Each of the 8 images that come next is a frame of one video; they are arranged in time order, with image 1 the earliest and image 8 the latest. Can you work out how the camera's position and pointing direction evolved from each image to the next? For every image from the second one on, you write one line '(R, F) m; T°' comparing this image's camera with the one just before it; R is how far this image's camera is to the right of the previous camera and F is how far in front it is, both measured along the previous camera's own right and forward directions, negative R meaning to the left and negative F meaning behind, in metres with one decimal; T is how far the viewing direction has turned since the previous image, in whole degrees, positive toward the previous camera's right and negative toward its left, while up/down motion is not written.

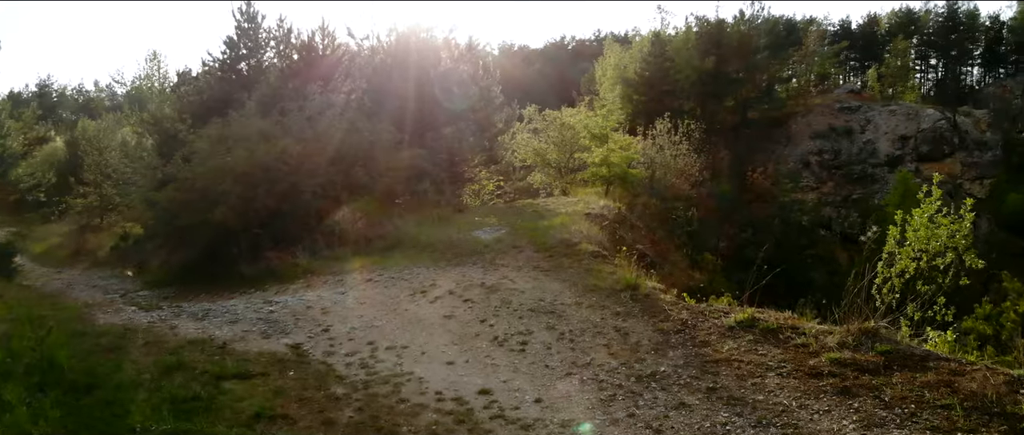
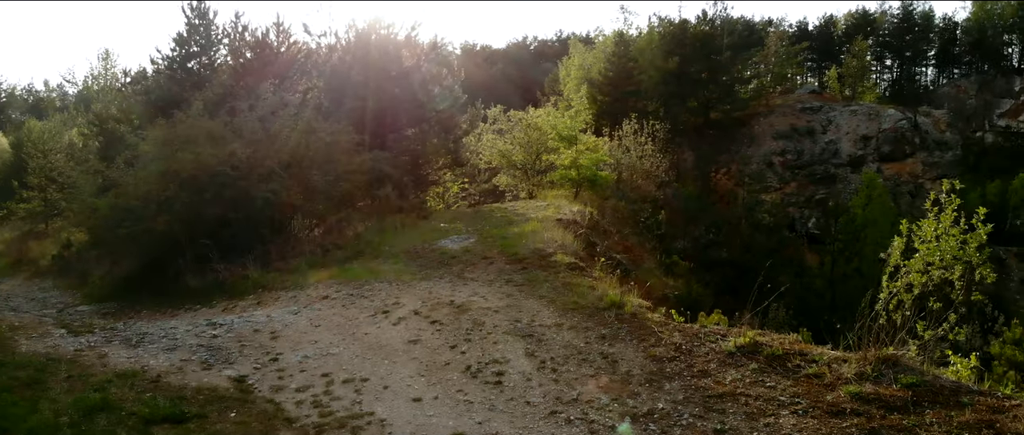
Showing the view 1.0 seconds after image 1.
(-0.1, +0.7) m; +2°
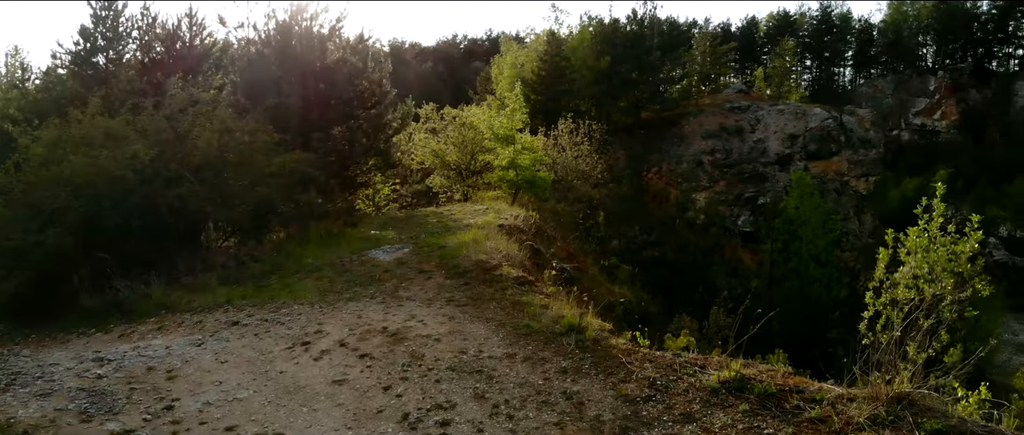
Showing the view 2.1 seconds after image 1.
(-0.1, +0.8) m; +4°
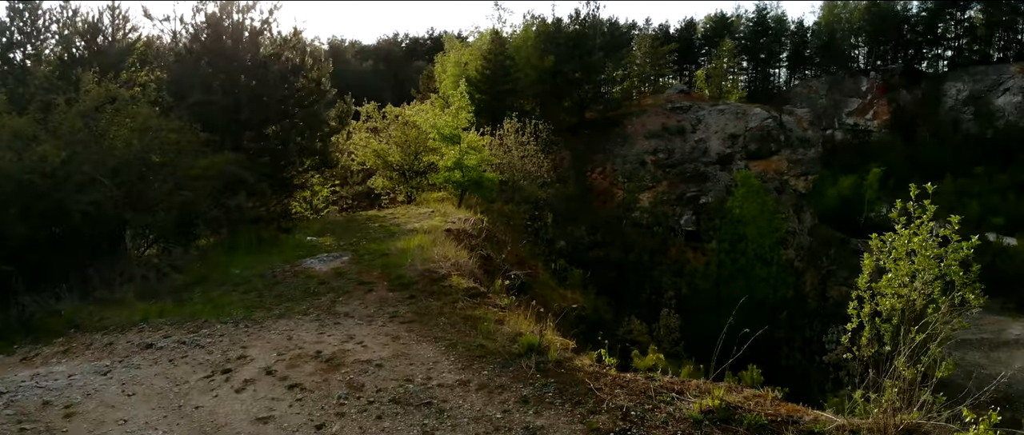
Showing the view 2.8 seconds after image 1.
(0.0, +0.6) m; +4°
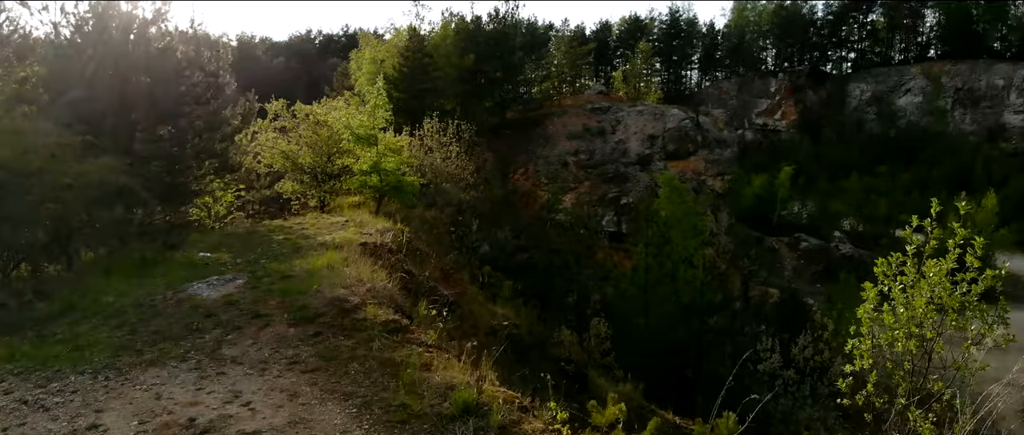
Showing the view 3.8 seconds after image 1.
(0.0, +1.0) m; +5°
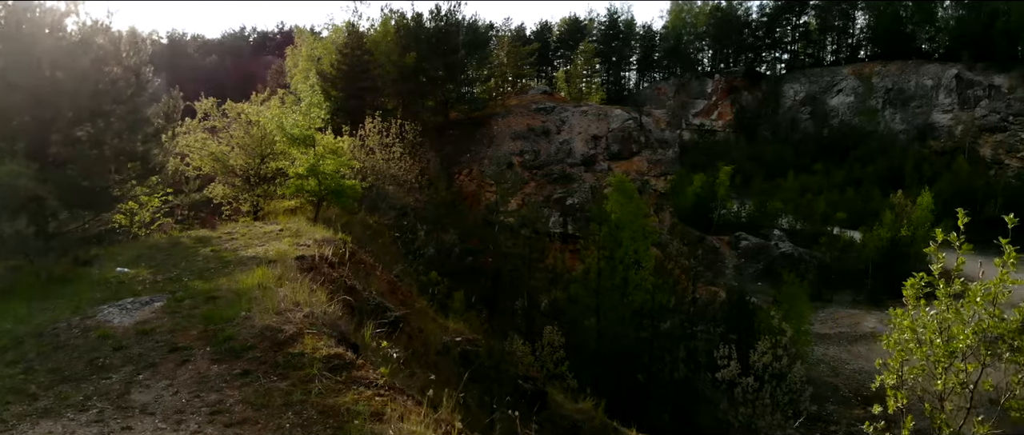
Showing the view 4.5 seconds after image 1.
(-0.1, +0.7) m; +4°
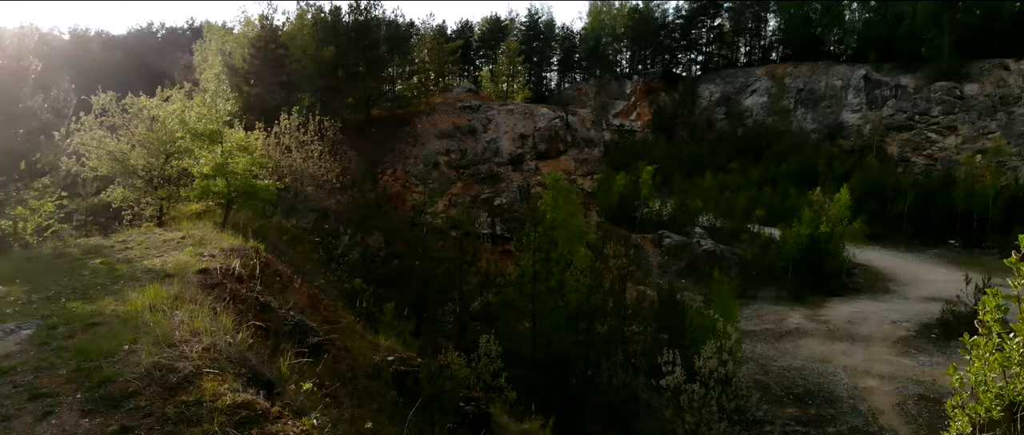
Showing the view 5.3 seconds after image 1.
(-0.1, +0.9) m; +5°
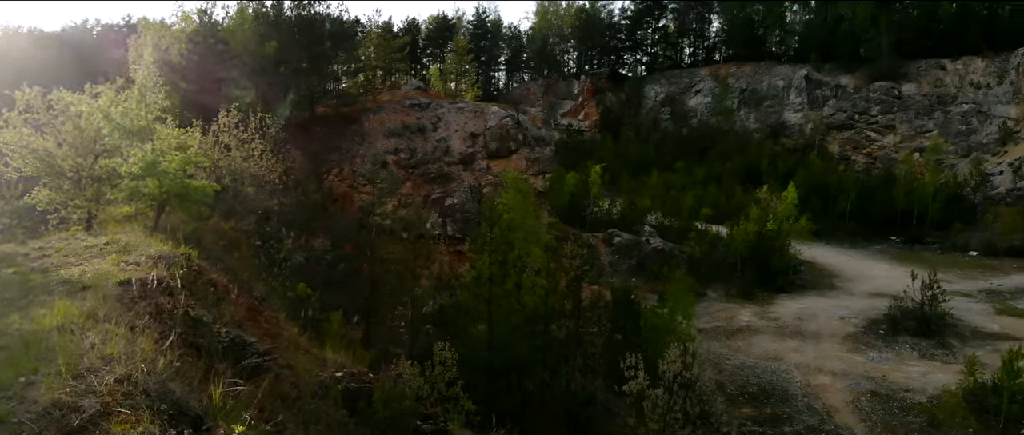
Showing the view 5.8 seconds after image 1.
(-0.1, +0.6) m; +3°
